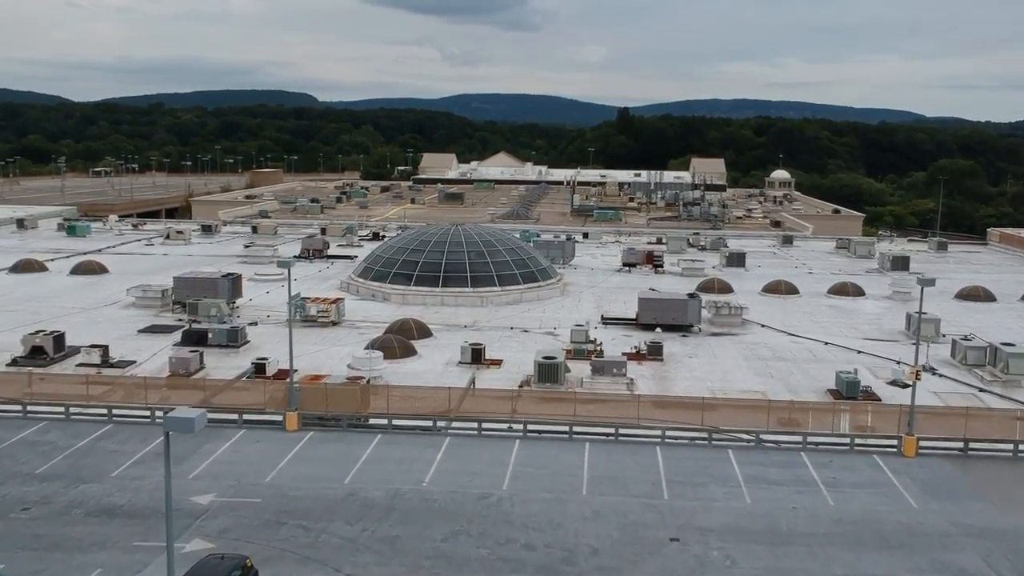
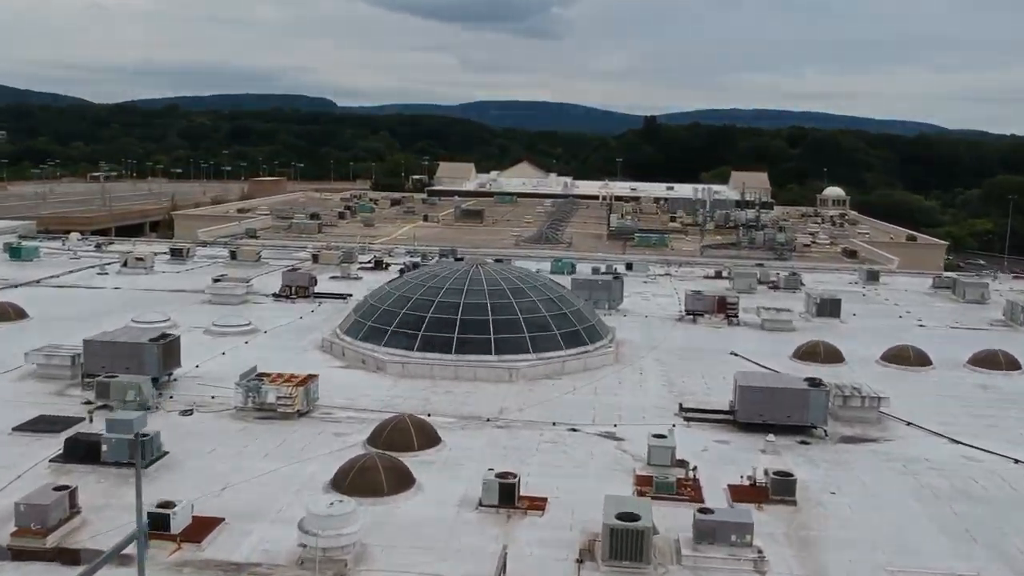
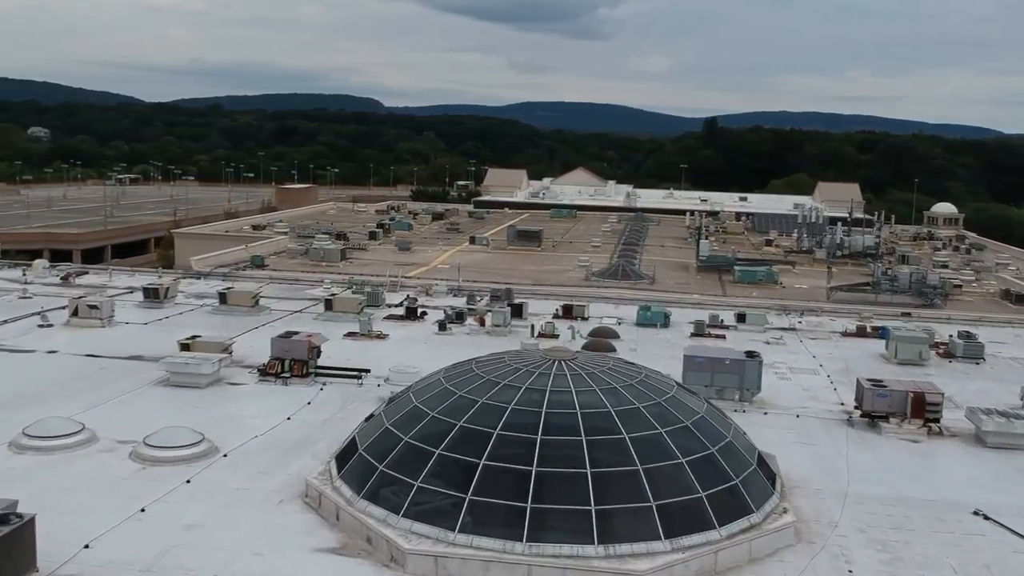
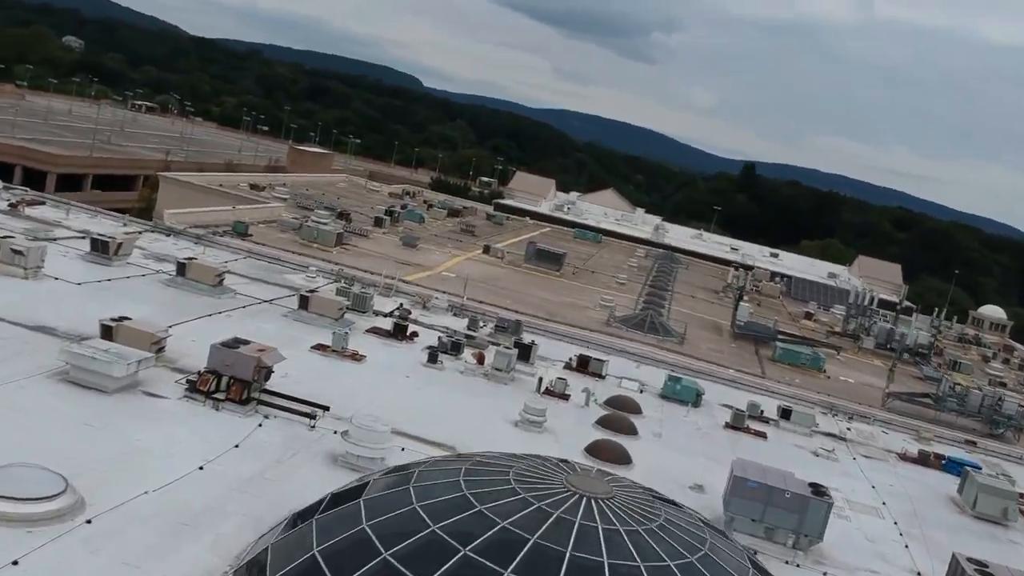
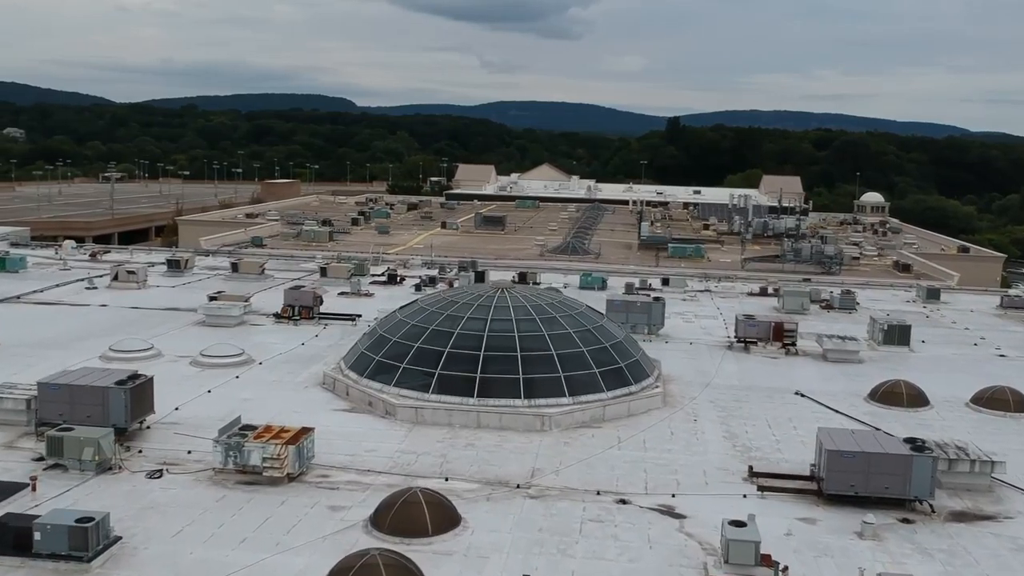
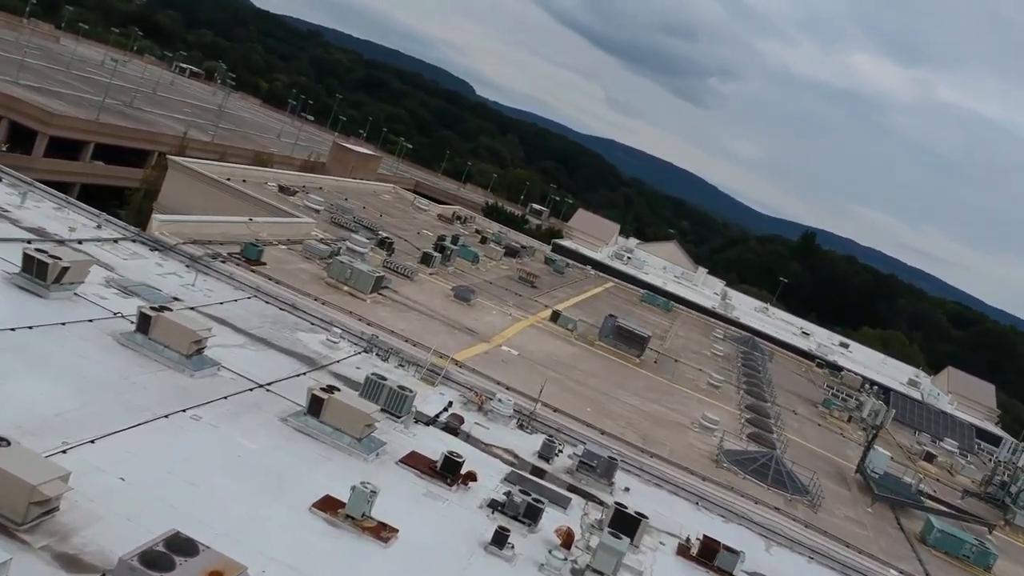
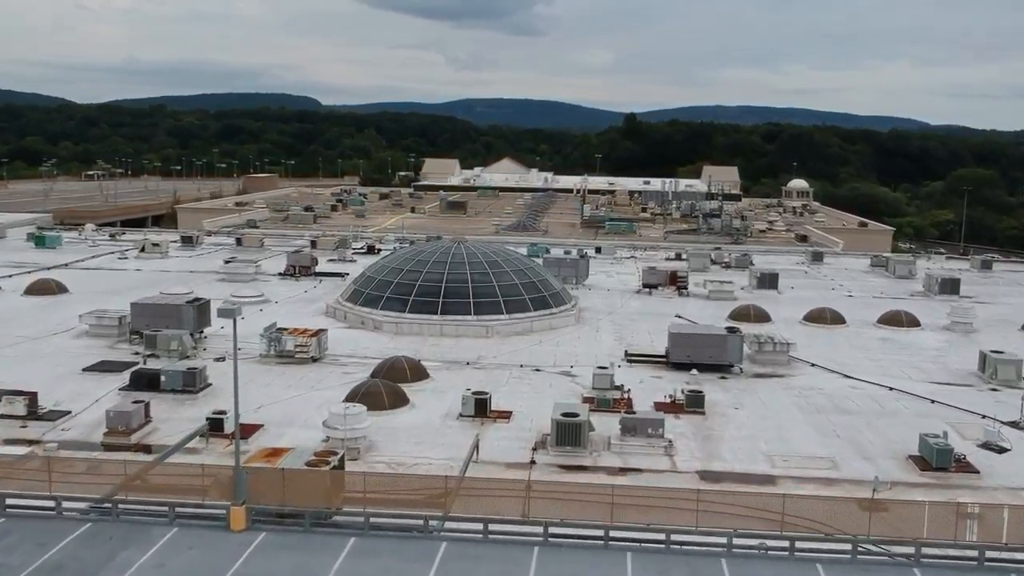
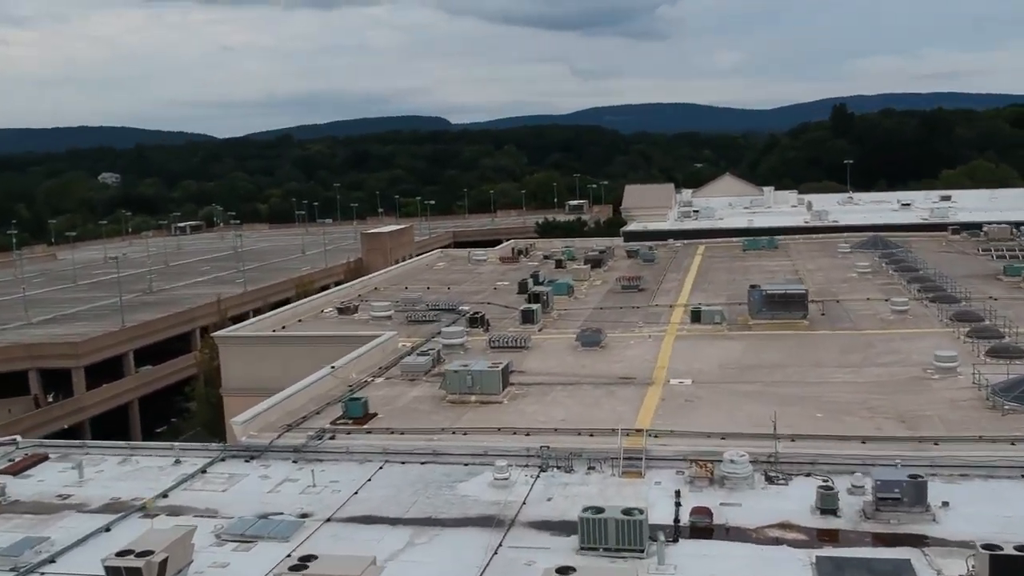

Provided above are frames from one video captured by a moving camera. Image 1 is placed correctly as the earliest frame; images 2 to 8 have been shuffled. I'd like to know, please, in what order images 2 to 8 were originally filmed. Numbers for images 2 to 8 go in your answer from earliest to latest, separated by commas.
7, 2, 5, 3, 4, 6, 8
